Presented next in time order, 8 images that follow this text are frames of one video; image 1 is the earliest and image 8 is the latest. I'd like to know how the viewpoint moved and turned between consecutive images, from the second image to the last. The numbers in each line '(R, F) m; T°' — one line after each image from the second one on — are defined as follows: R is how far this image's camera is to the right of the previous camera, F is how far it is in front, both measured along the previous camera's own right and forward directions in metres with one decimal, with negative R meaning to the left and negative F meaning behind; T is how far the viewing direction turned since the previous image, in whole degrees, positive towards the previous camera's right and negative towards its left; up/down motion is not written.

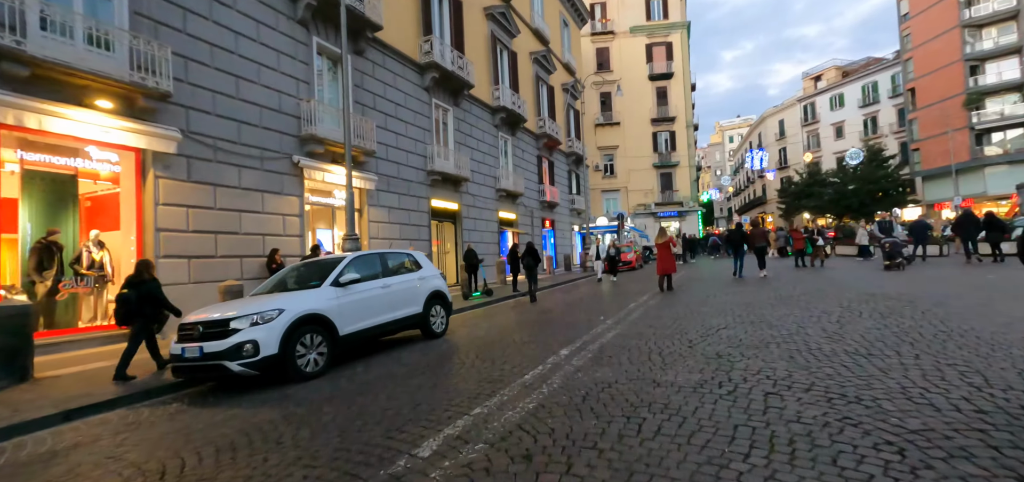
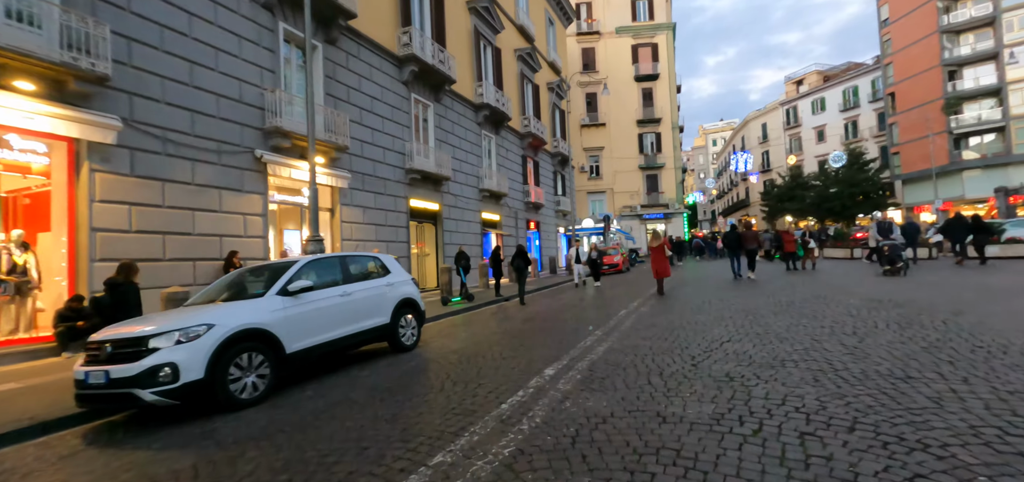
(+0.1, +0.8) m; +2°
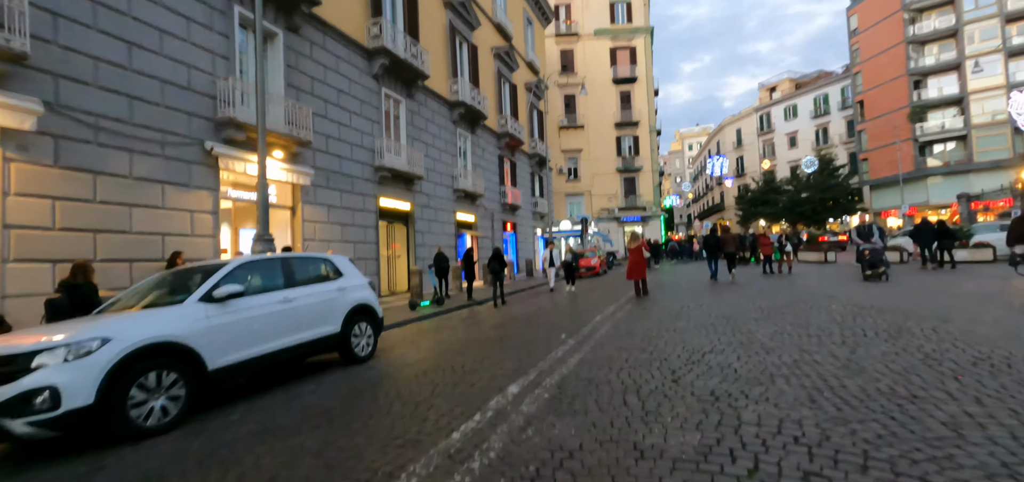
(+0.2, +0.6) m; +3°
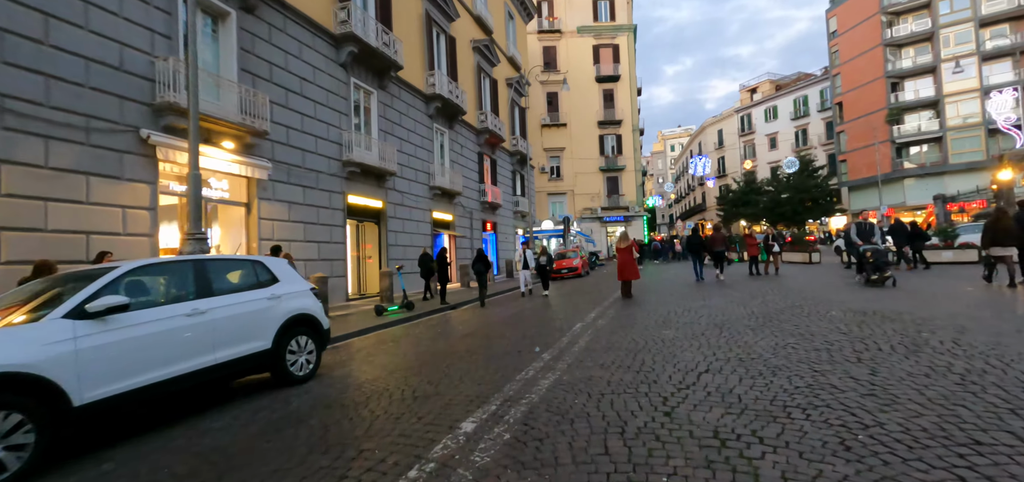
(+0.2, +0.9) m; +2°
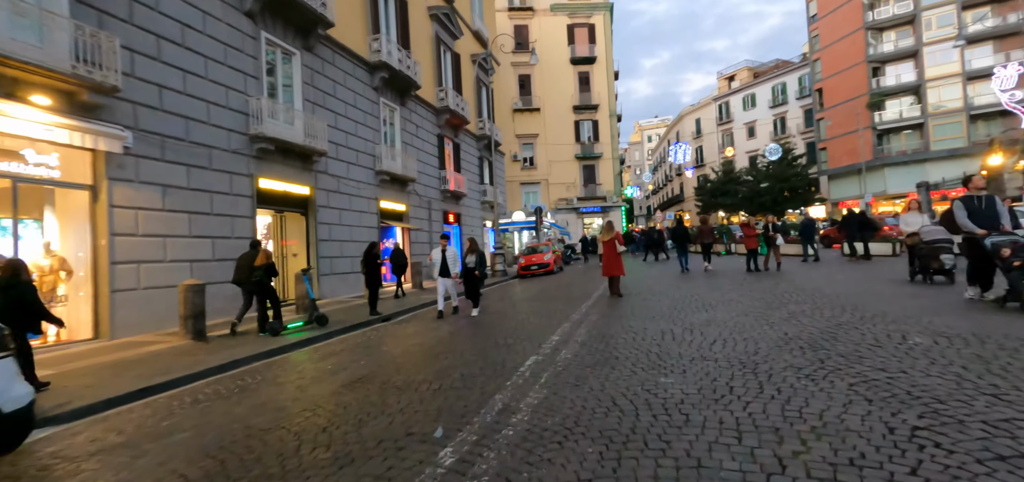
(+0.7, +2.8) m; +3°
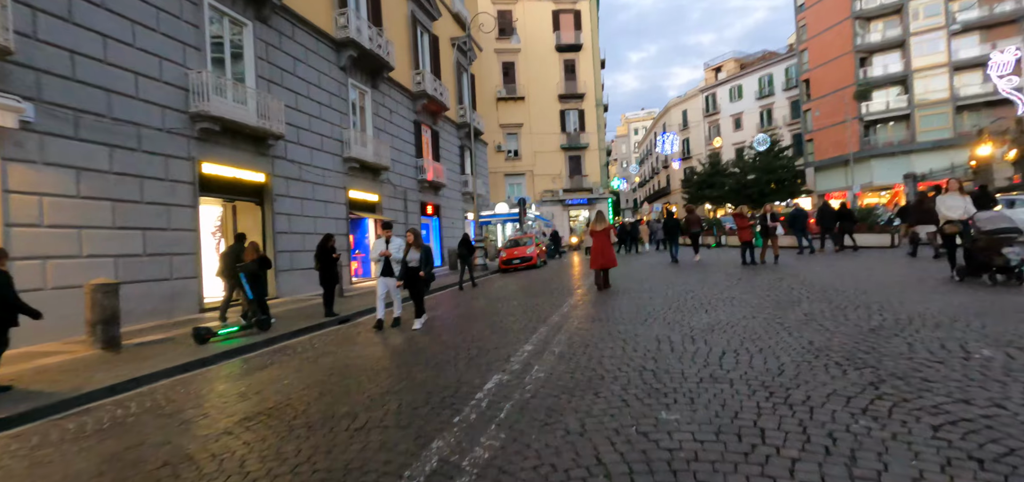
(+0.3, +1.2) m; +2°
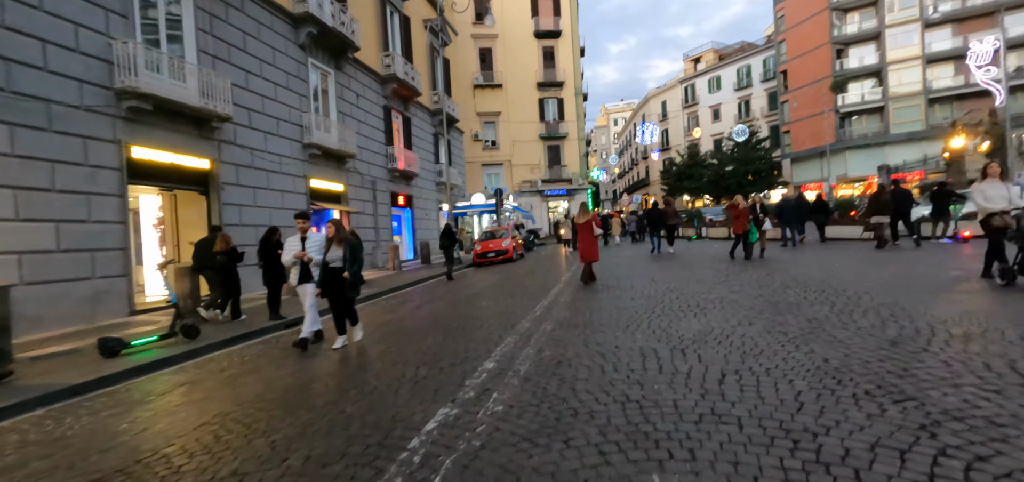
(+0.2, +0.9) m; +2°
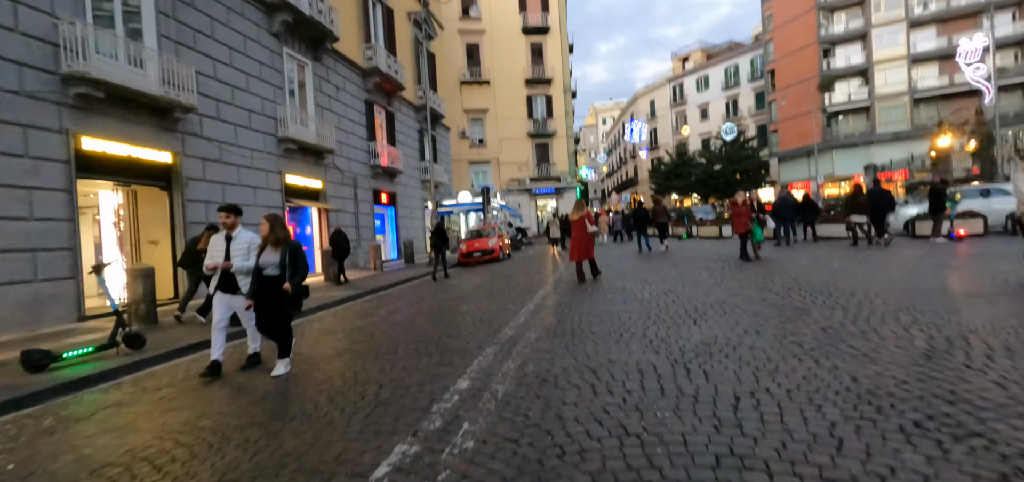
(+0.1, +0.6) m; +1°
